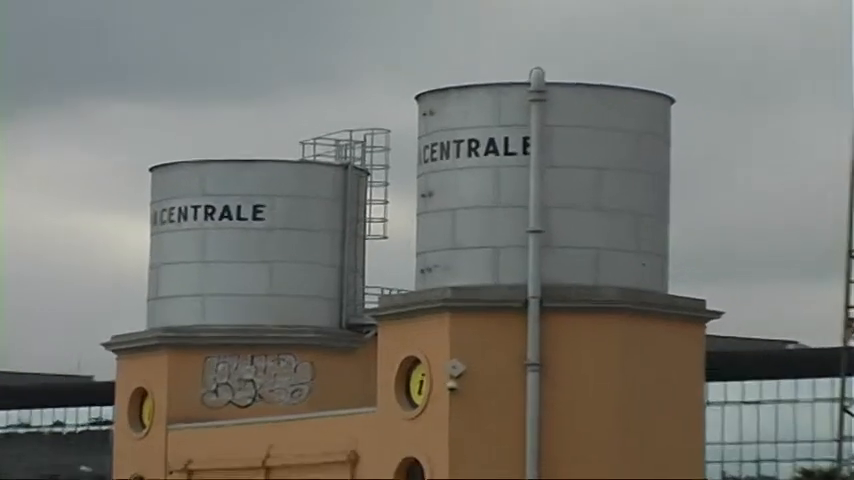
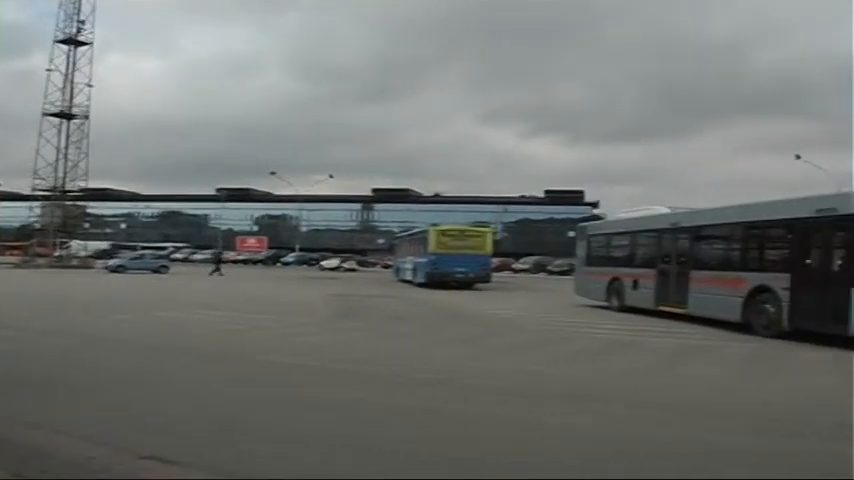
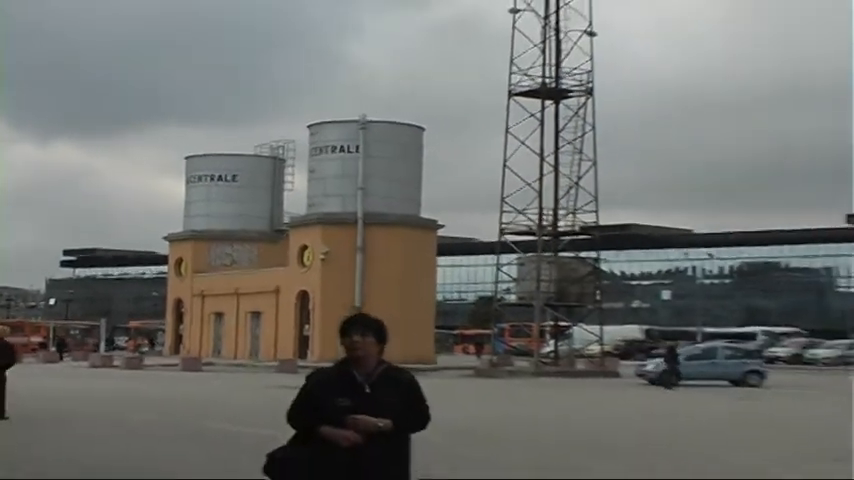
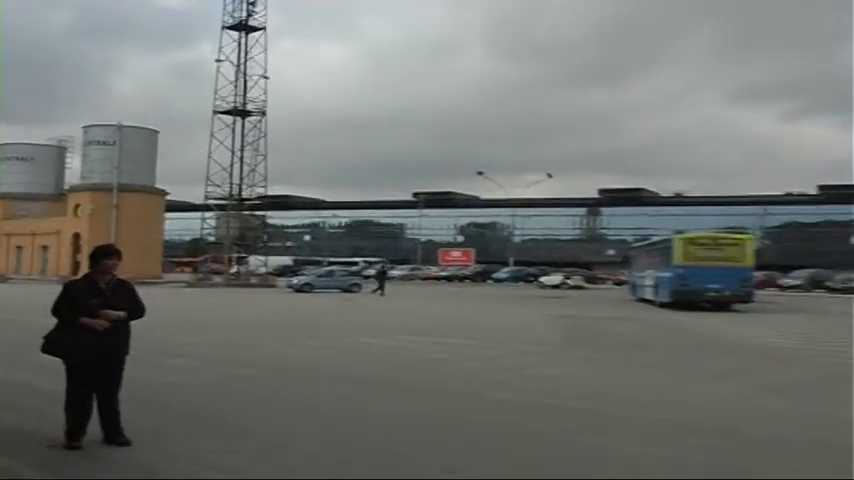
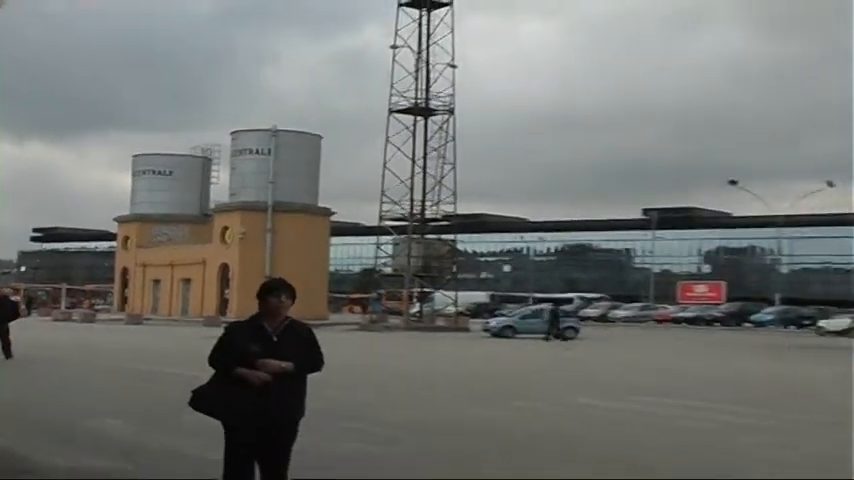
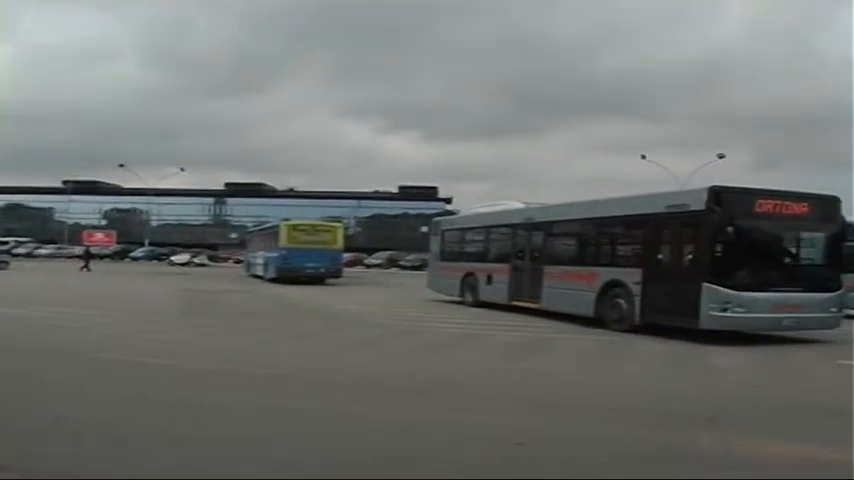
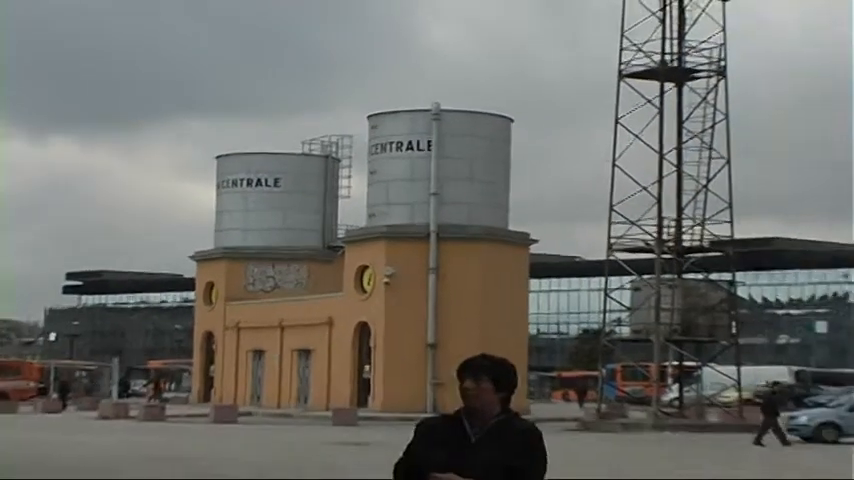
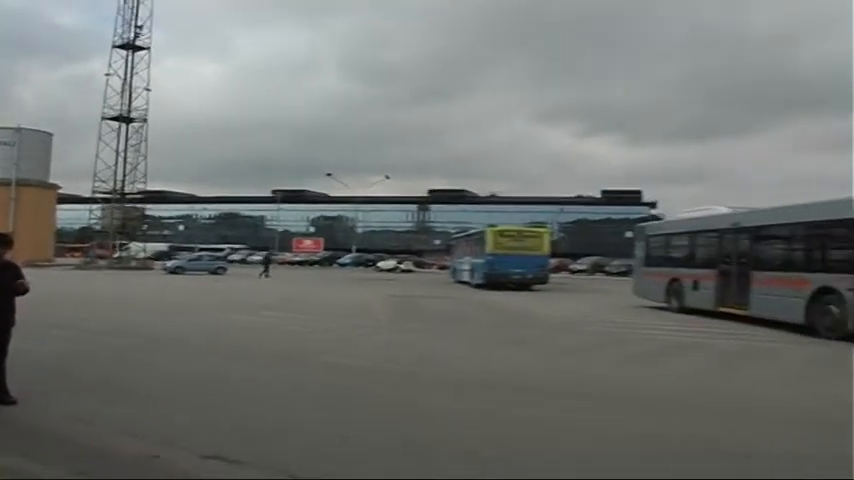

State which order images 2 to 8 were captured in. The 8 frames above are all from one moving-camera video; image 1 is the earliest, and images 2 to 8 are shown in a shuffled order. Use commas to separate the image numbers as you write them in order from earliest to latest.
7, 3, 5, 4, 8, 2, 6
